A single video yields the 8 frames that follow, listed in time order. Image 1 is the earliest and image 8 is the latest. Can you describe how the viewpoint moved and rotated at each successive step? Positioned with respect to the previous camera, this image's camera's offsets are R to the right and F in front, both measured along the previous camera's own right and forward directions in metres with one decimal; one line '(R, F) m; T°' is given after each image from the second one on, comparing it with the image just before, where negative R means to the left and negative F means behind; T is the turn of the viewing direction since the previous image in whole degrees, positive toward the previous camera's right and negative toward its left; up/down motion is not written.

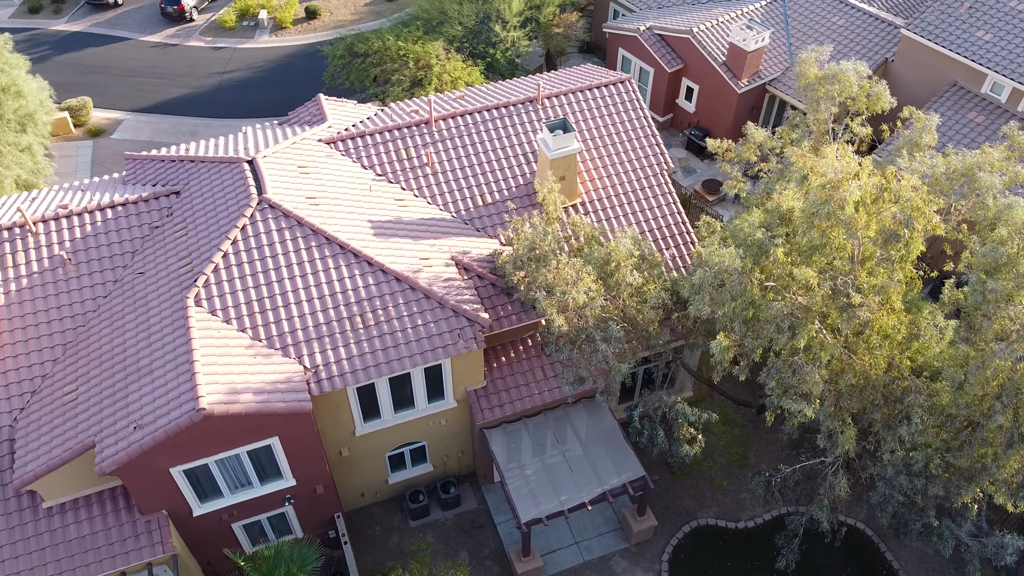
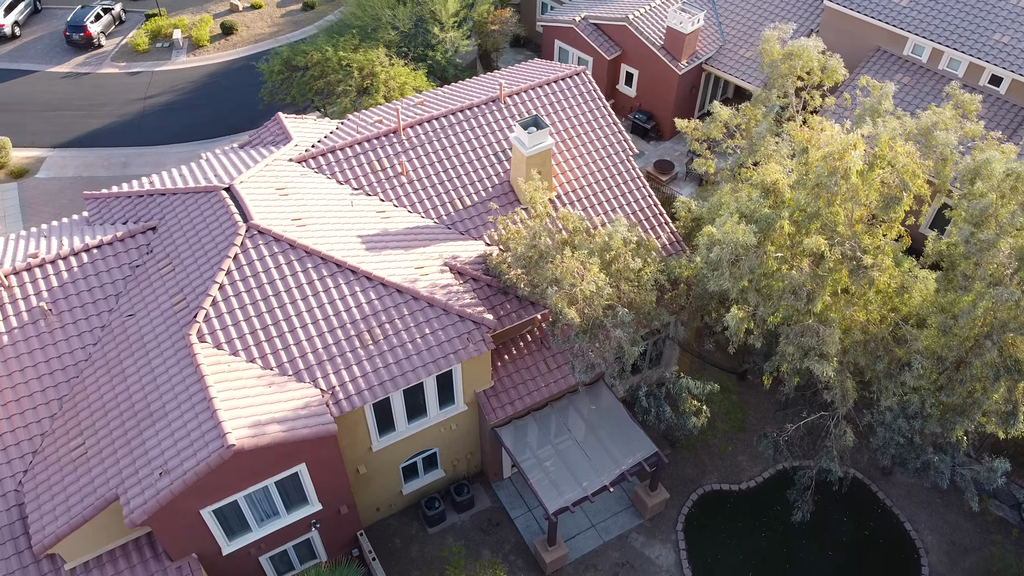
(-2.1, -0.2) m; +6°
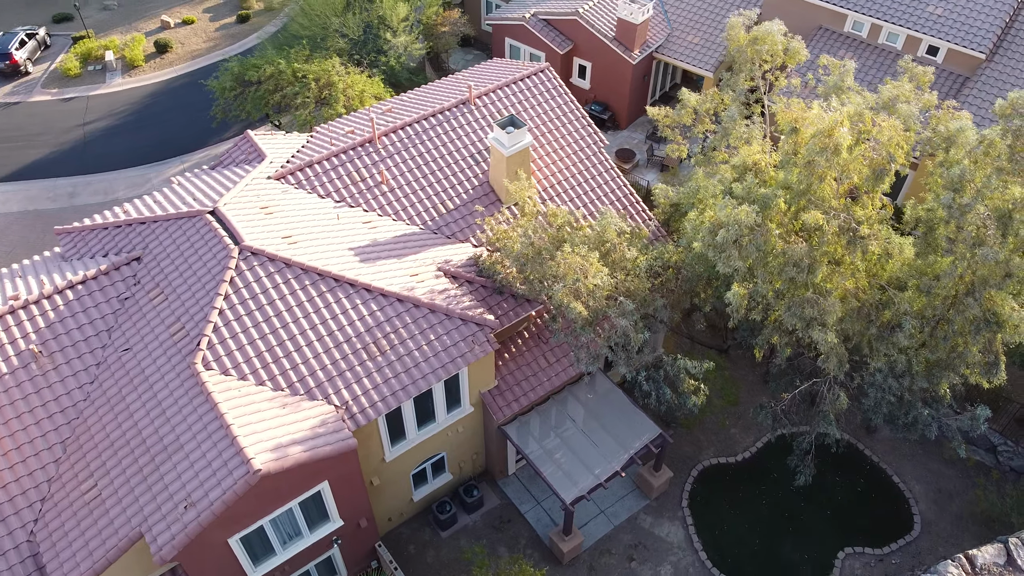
(-1.6, -0.2) m; +5°
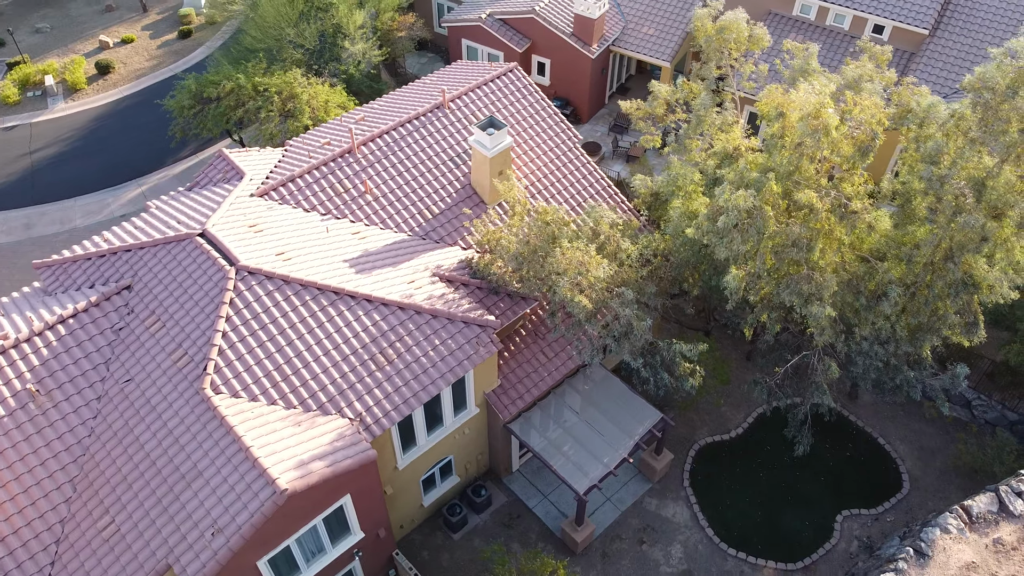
(-1.4, -0.2) m; +4°
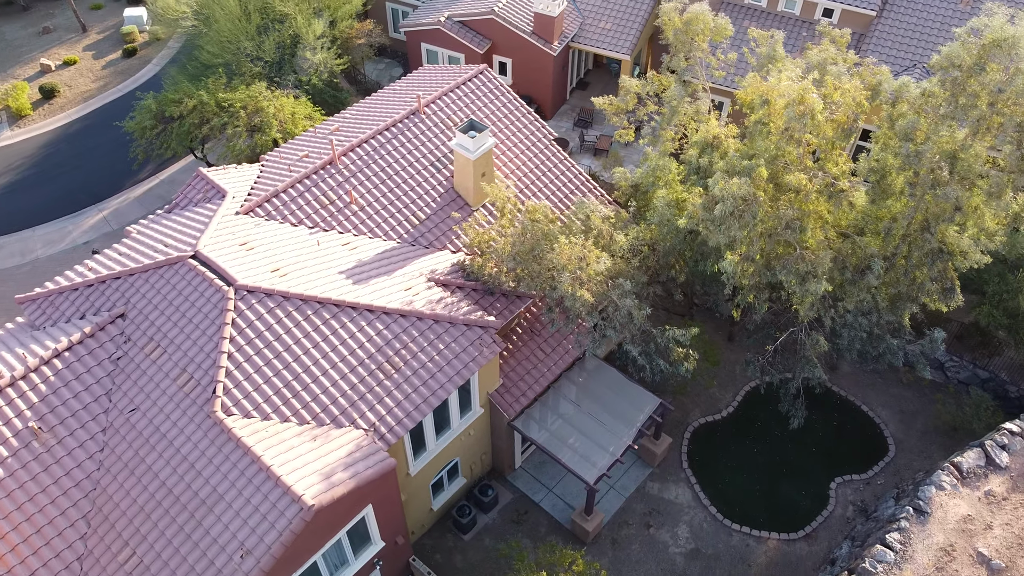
(-1.3, -0.2) m; +4°
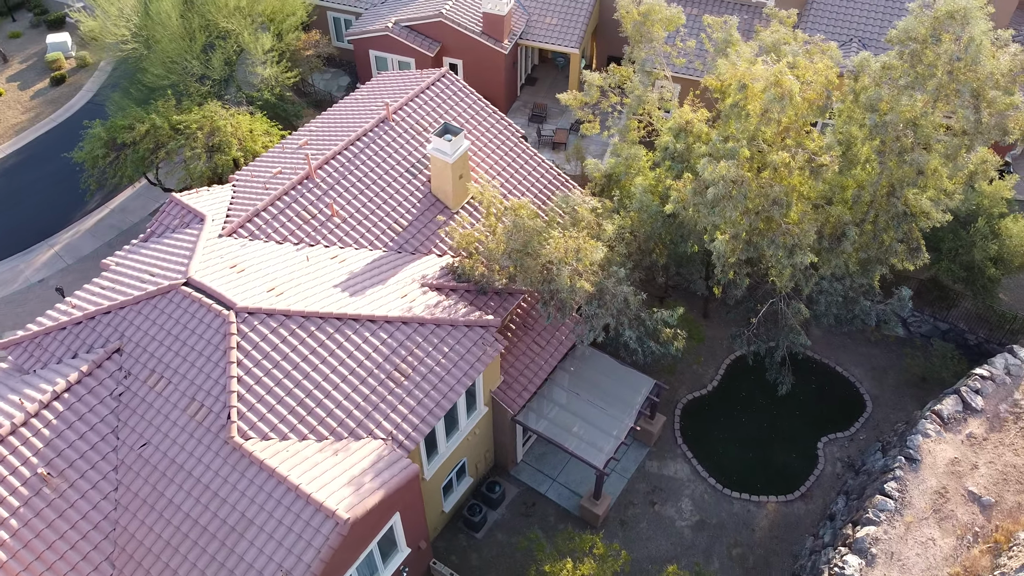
(-1.6, -0.3) m; +5°
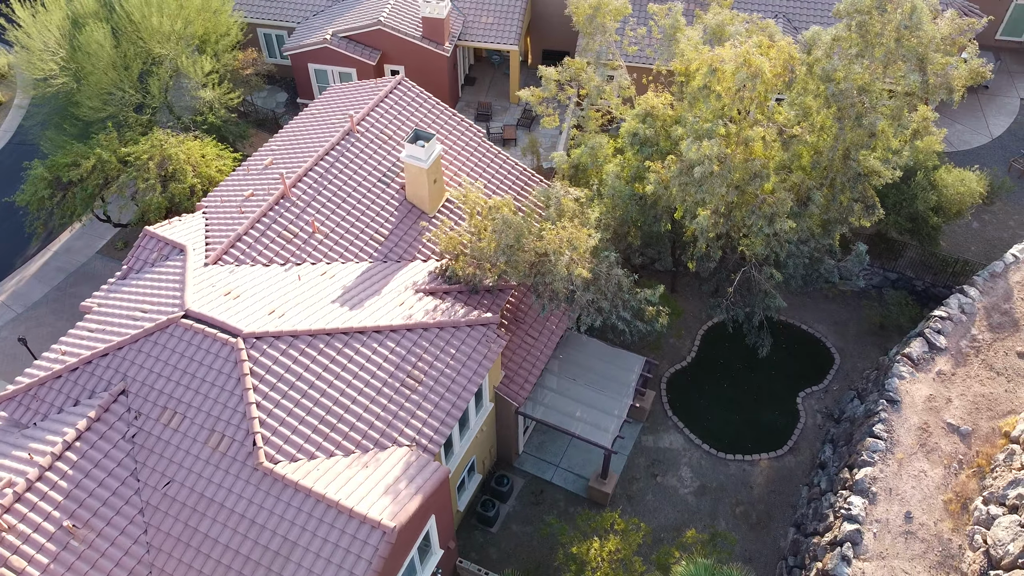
(-2.0, -0.4) m; +6°
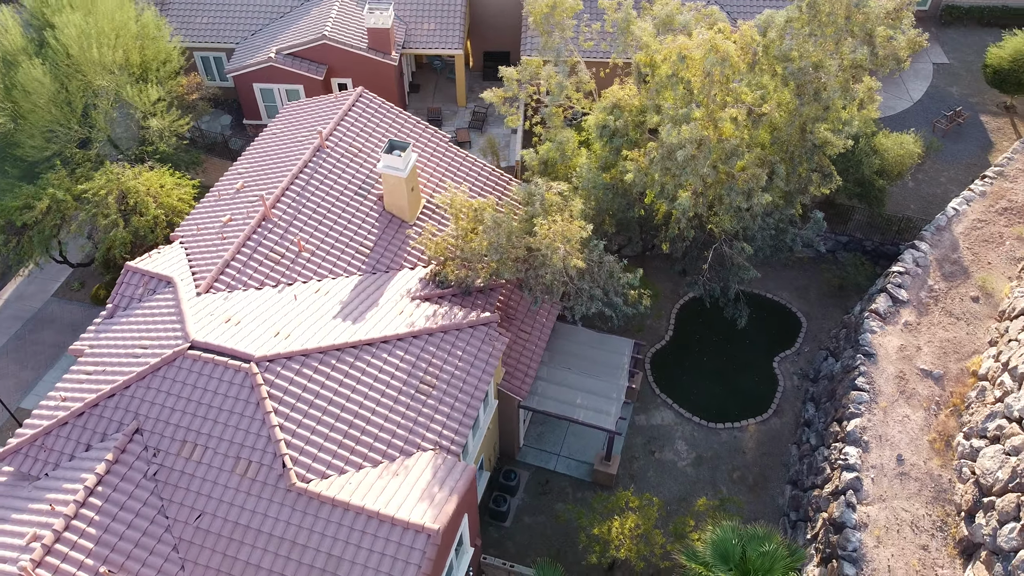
(-1.9, -0.4) m; +5°
